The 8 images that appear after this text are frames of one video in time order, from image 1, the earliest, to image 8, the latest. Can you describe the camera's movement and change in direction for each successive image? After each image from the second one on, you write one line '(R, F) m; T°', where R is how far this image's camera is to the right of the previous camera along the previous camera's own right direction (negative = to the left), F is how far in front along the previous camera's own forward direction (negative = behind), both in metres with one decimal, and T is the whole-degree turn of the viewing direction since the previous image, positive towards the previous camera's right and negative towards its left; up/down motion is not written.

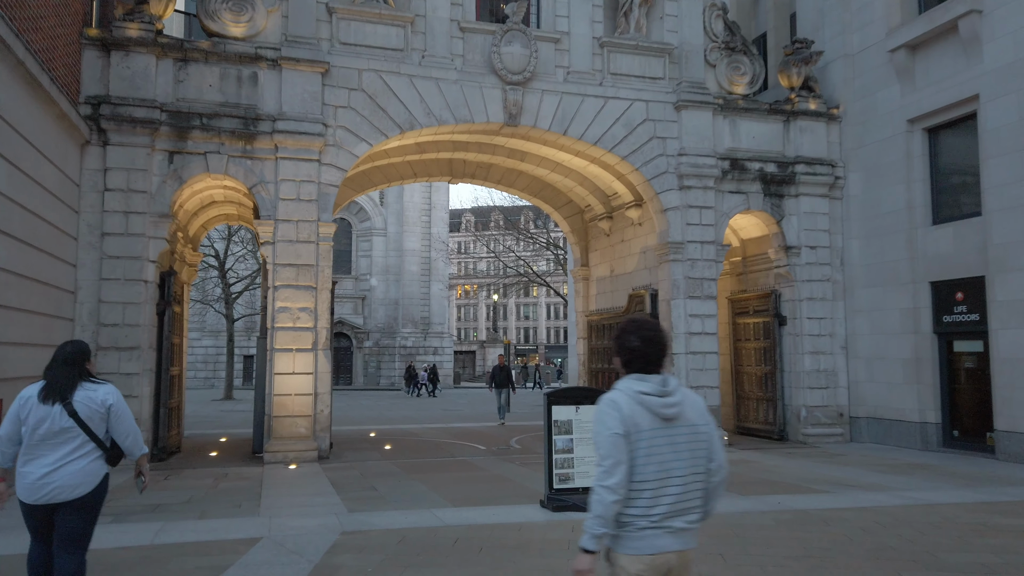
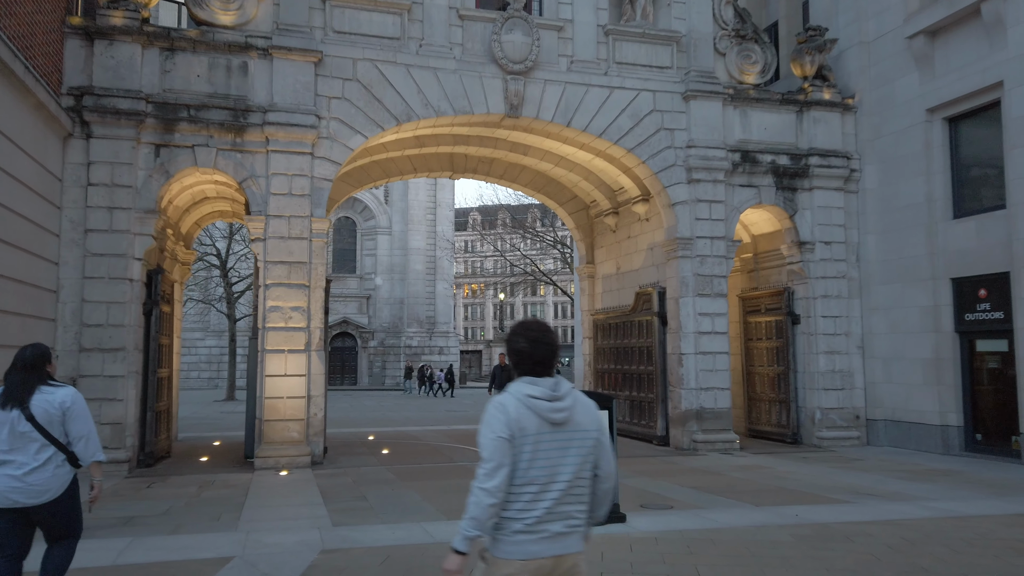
(+0.1, +0.6) m; -1°
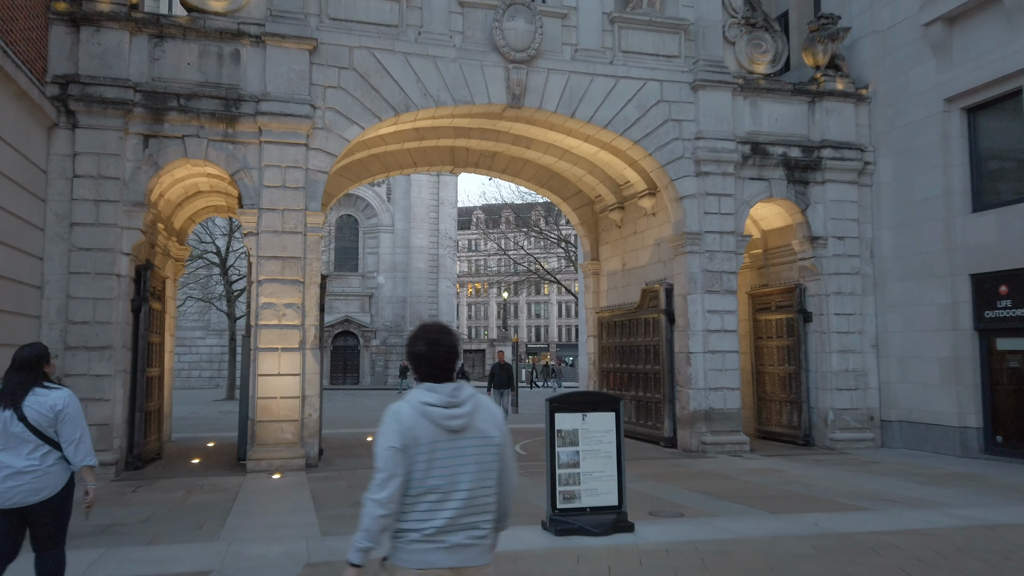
(0.0, +0.5) m; 0°
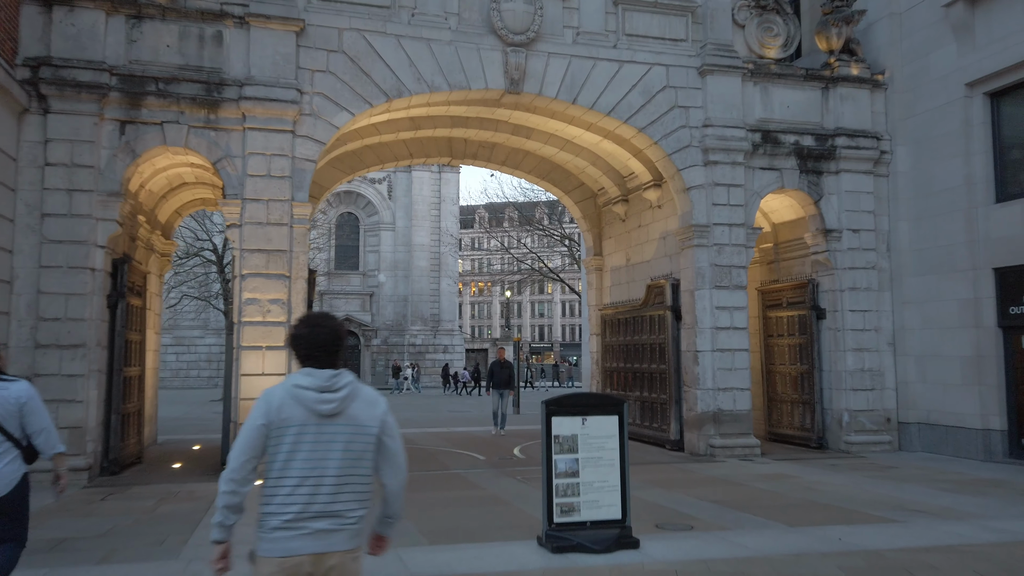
(+0.1, +0.7) m; 0°
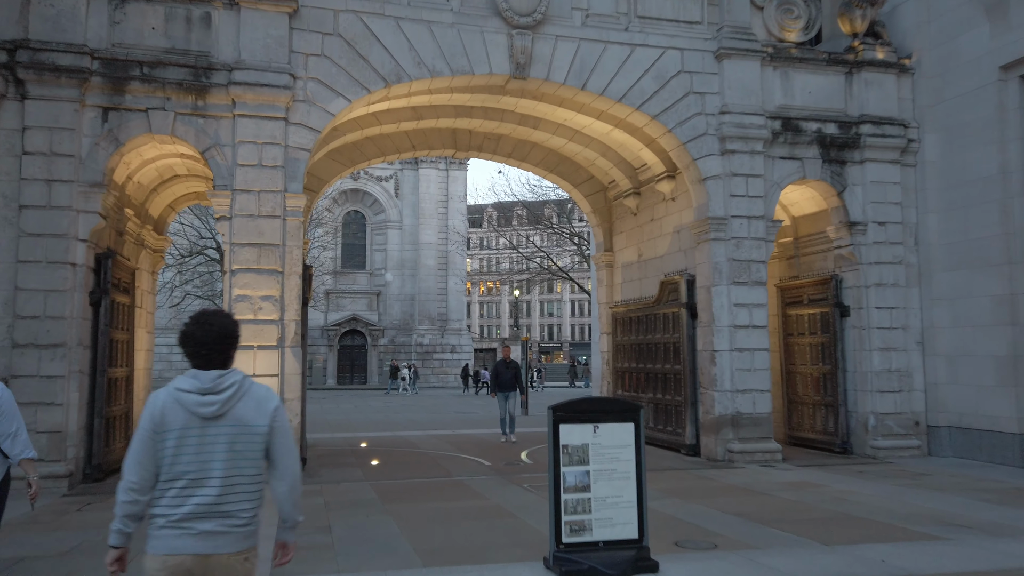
(0.0, +0.7) m; -1°
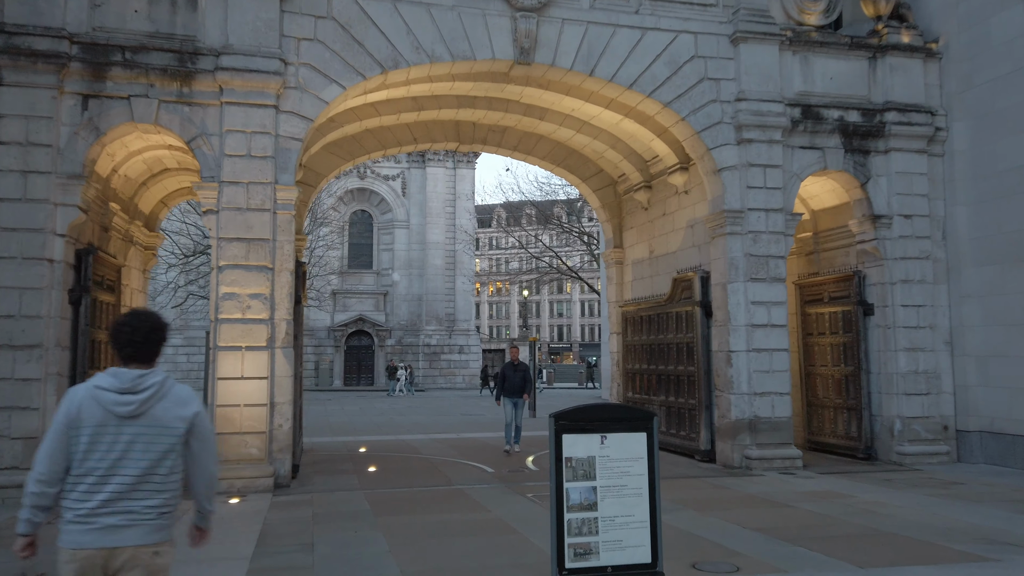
(+0.1, +0.6) m; -1°
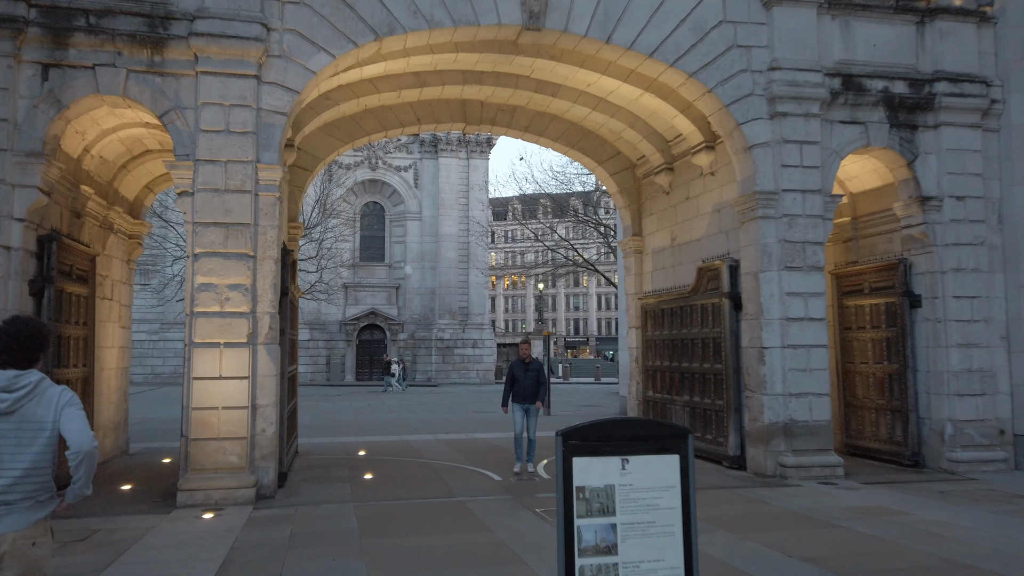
(+0.1, +1.1) m; -1°
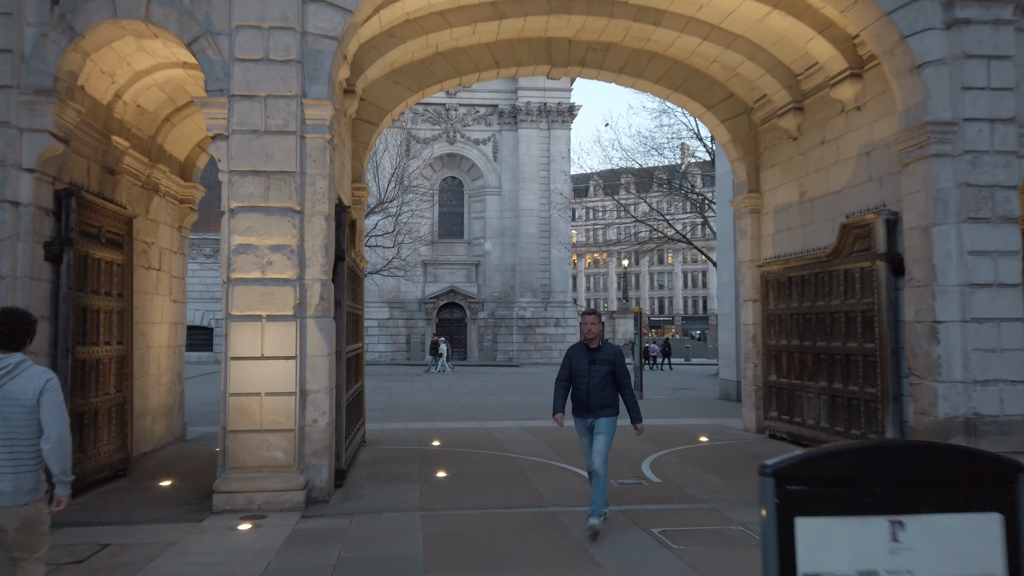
(-0.2, +1.9) m; -6°
